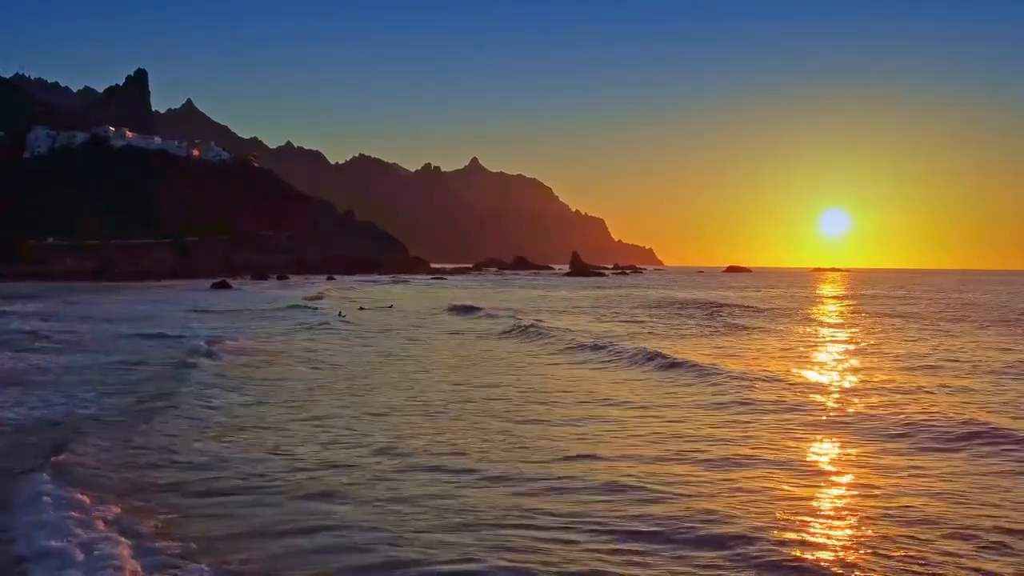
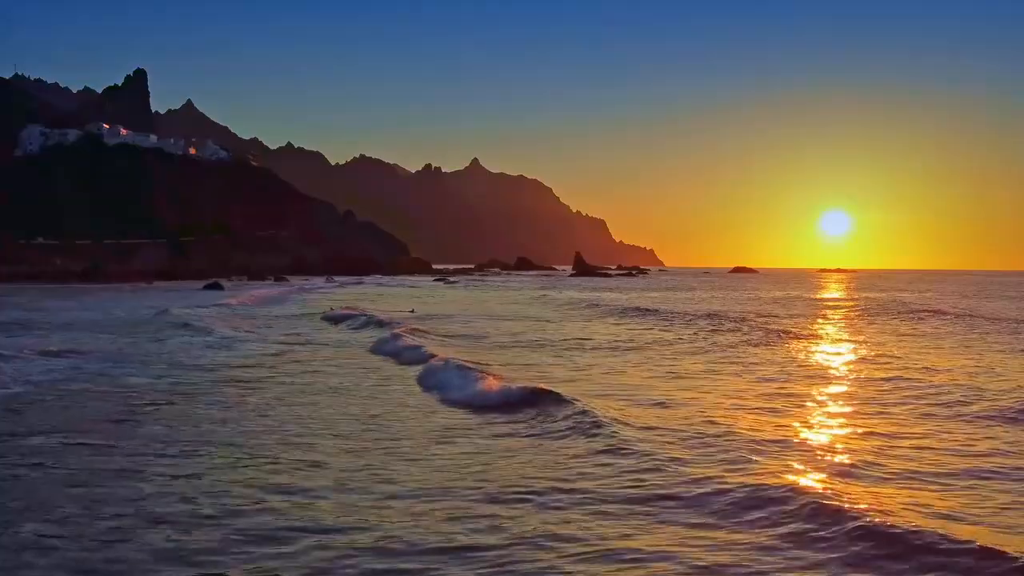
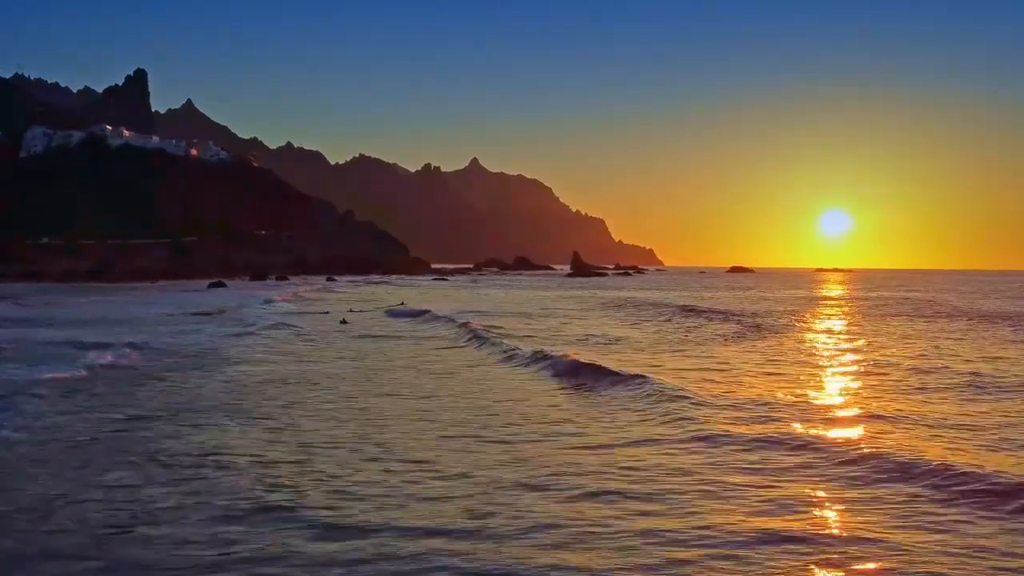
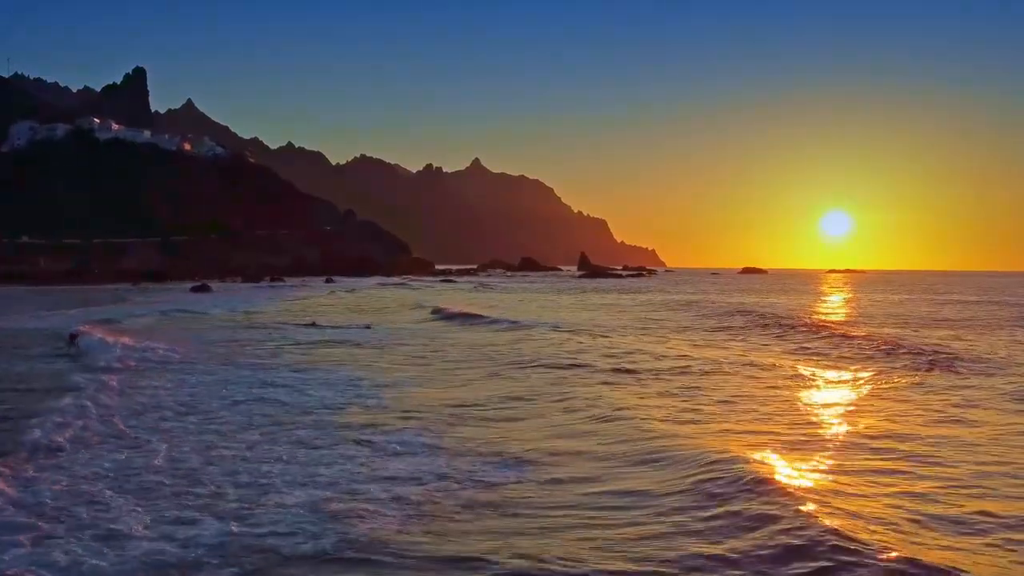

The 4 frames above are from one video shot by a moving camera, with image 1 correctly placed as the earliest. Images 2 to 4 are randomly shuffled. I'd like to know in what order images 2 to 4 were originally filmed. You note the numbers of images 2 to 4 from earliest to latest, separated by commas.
3, 2, 4
